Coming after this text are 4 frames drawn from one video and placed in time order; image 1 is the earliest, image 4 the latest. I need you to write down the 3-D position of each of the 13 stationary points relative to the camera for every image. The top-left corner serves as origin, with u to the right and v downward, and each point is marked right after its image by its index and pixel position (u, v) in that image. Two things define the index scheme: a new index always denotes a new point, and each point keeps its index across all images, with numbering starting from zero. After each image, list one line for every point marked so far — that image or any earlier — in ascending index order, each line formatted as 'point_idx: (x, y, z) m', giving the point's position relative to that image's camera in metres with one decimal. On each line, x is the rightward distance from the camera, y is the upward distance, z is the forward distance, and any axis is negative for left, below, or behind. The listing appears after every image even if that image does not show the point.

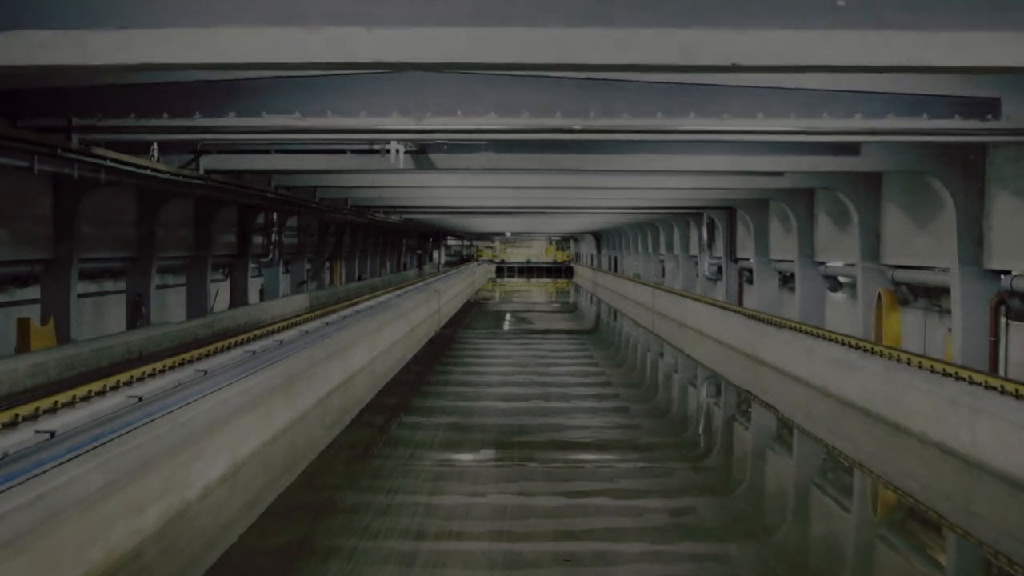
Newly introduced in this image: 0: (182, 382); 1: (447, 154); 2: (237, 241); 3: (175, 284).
0: (-1.7, -0.5, +6.3) m
1: (-0.4, +0.9, +8.0) m
2: (-3.1, +0.5, +13.7) m
3: (-3.6, 0.0, +12.8) m
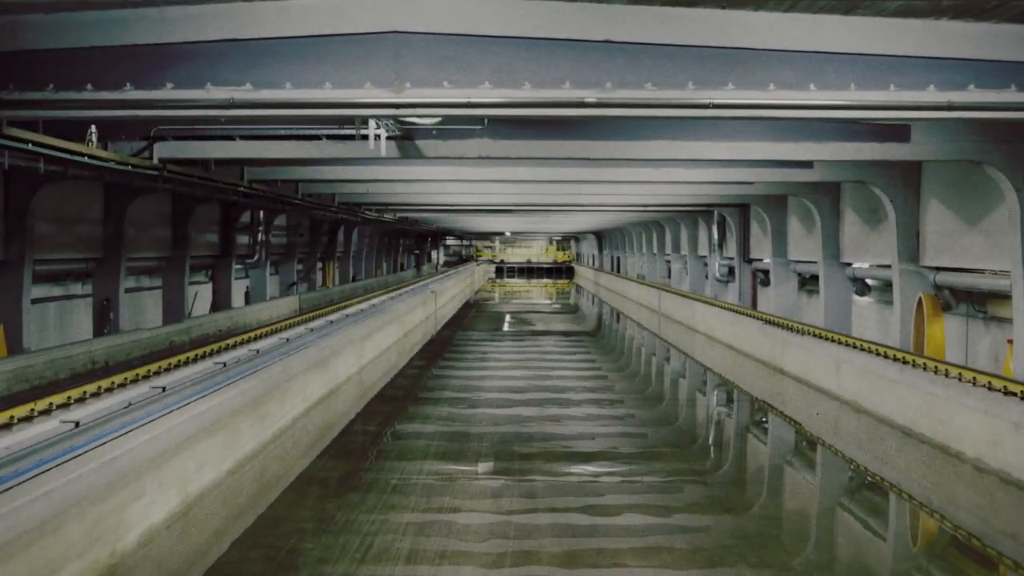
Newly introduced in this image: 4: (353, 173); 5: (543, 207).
0: (-1.7, -0.5, +5.4) m
1: (-0.4, +0.9, +7.1) m
2: (-3.1, +0.5, +12.9) m
3: (-3.6, 0.0, +12.0) m
4: (-1.2, +0.9, +9.0) m
5: (+0.4, +1.1, +16.1) m
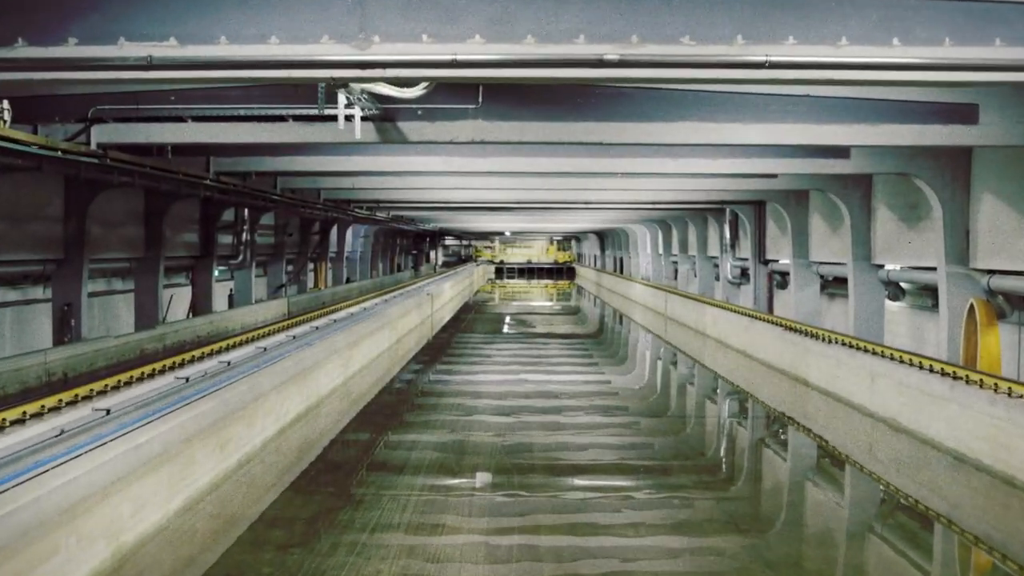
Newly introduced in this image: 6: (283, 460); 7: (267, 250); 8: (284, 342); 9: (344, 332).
0: (-1.7, -0.5, +4.6) m
1: (-0.4, +0.8, +6.3) m
2: (-3.1, +0.5, +12.1) m
3: (-3.6, 0.0, +11.2) m
4: (-1.2, +0.8, +8.1) m
5: (+0.4, +1.0, +15.3) m
6: (-1.3, -1.0, +6.8) m
7: (-3.2, +0.5, +15.8) m
8: (-1.7, -0.4, +9.0) m
9: (-1.5, -0.4, +10.6) m
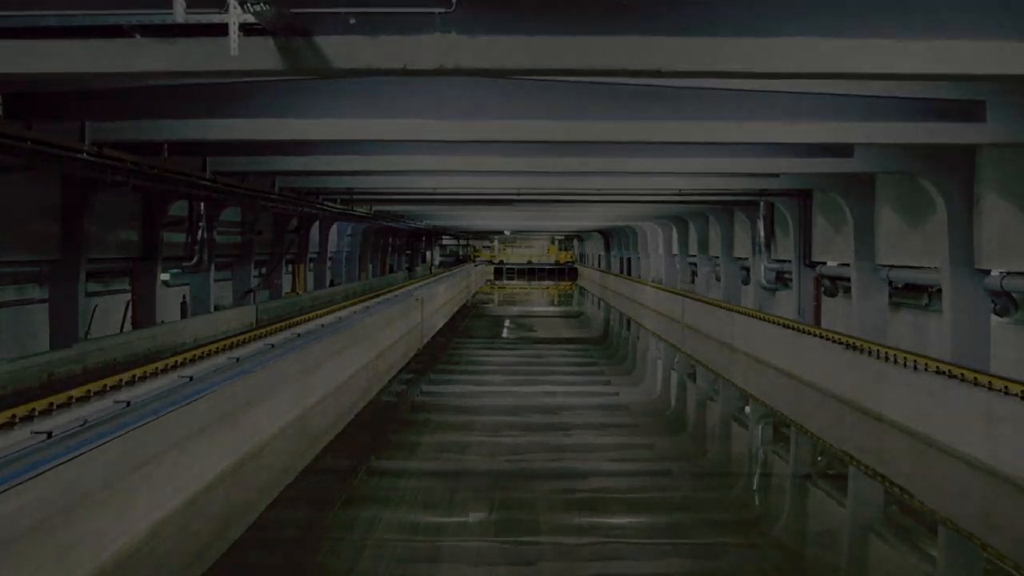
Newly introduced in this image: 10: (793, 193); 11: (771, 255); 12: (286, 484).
0: (-1.7, -0.6, +2.7) m
1: (-0.5, +0.8, +4.4) m
2: (-3.1, +0.4, +10.2) m
3: (-3.6, -0.1, +9.2) m
4: (-1.2, +0.8, +6.2) m
5: (+0.4, +1.0, +13.4) m
6: (-1.3, -1.0, +4.9) m
7: (-3.2, +0.4, +13.9) m
8: (-1.7, -0.5, +7.1) m
9: (-1.5, -0.4, +8.7) m
10: (+2.5, +0.9, +11.0) m
11: (+2.6, +0.3, +12.5) m
12: (-1.3, -1.1, +6.7) m
